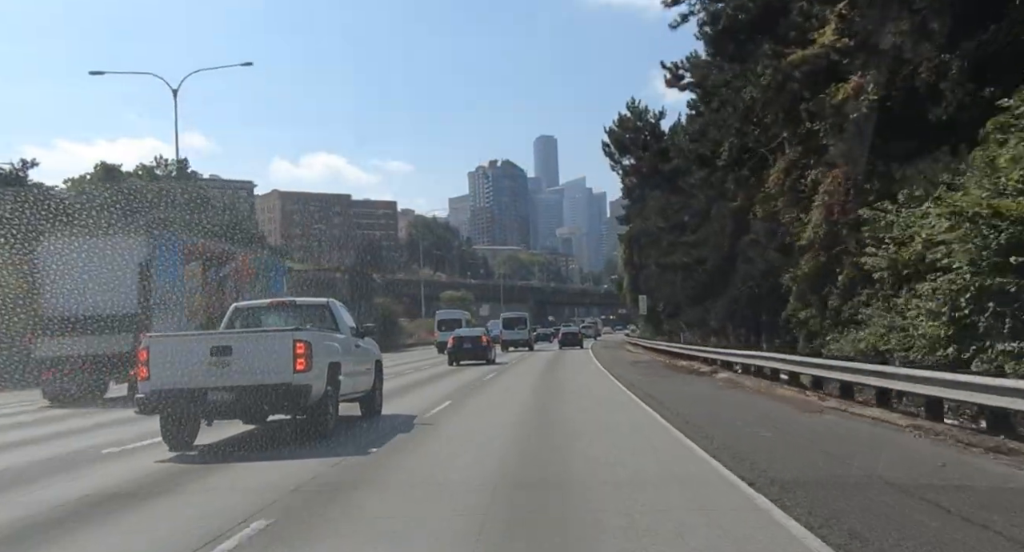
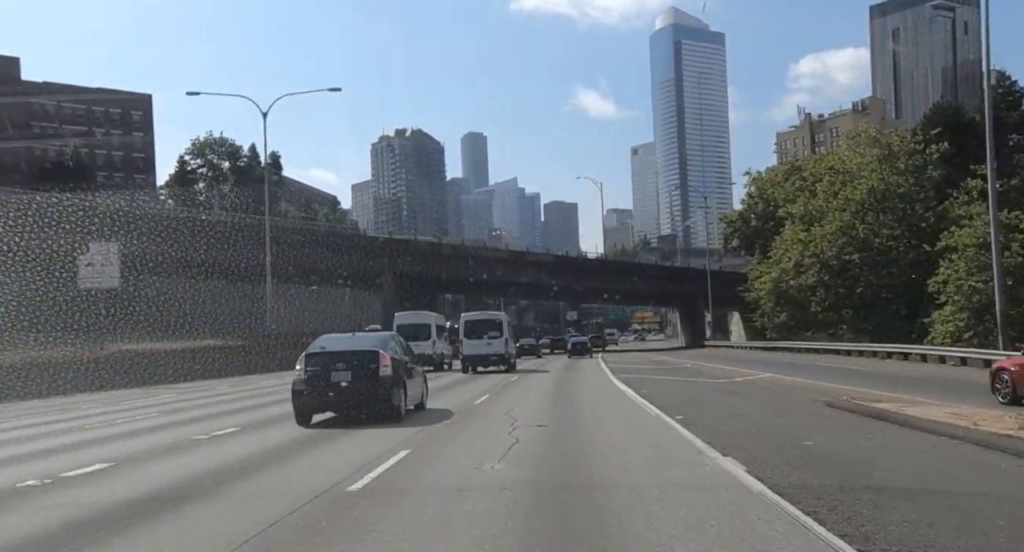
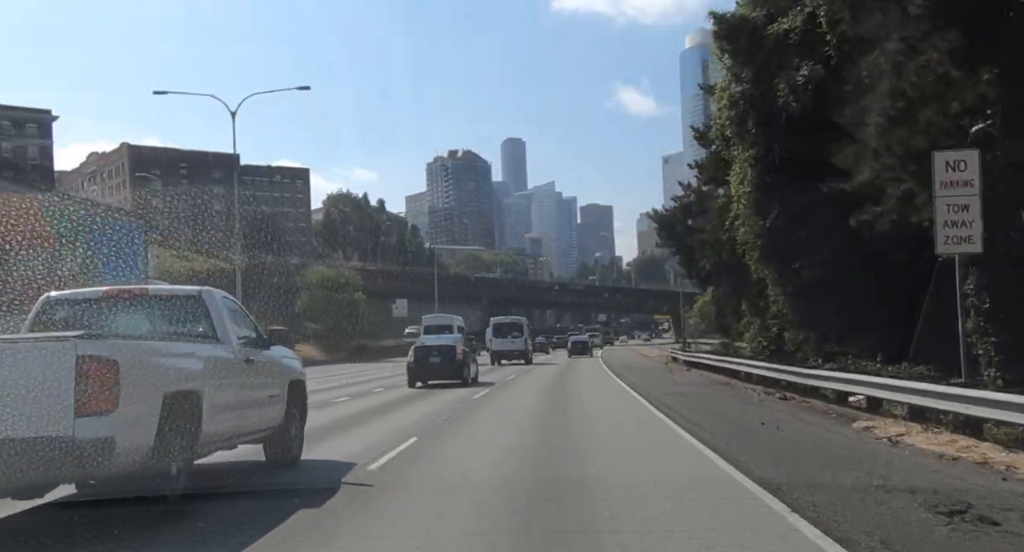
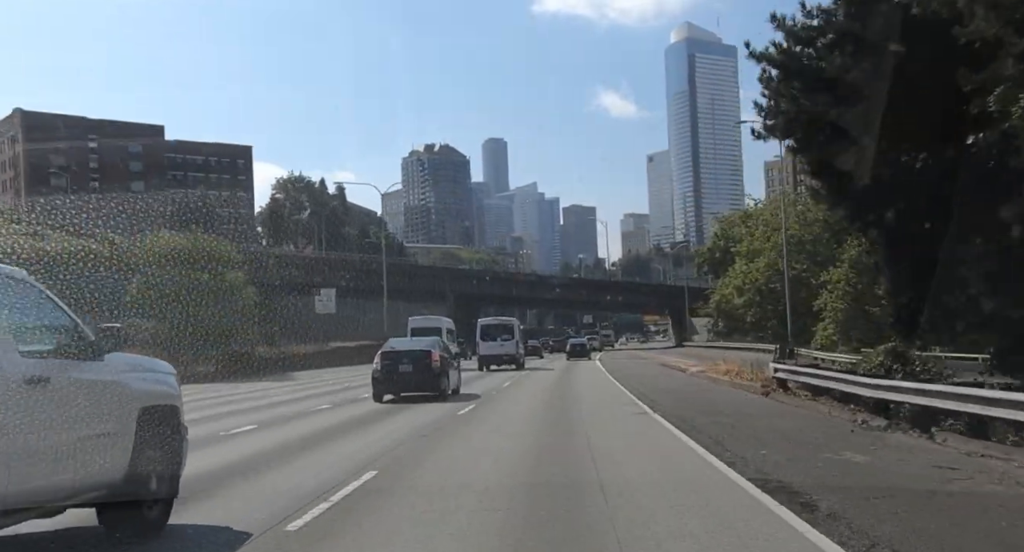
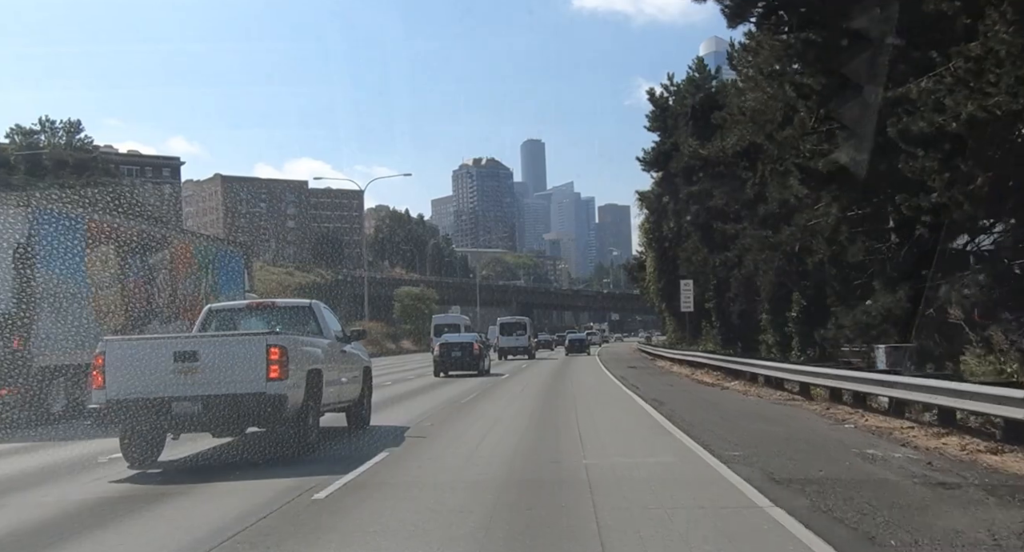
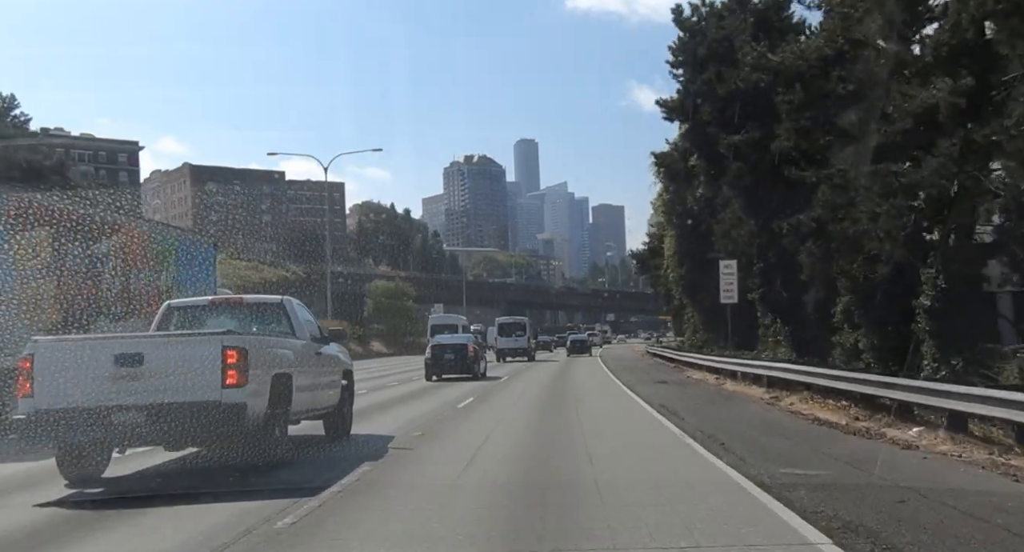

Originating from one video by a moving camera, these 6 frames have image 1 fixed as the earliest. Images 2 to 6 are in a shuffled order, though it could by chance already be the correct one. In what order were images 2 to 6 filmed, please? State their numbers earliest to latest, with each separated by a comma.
5, 6, 3, 4, 2
